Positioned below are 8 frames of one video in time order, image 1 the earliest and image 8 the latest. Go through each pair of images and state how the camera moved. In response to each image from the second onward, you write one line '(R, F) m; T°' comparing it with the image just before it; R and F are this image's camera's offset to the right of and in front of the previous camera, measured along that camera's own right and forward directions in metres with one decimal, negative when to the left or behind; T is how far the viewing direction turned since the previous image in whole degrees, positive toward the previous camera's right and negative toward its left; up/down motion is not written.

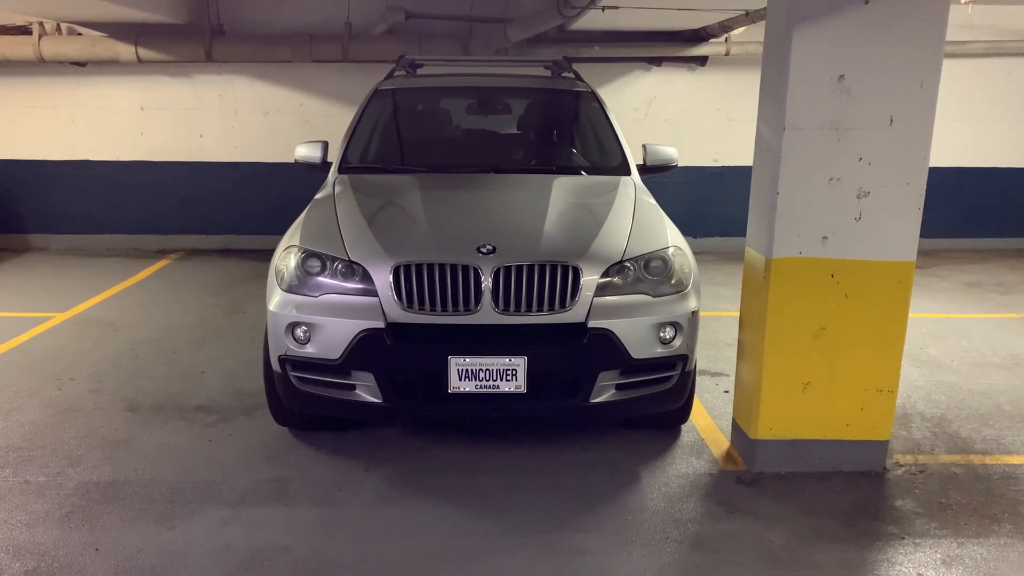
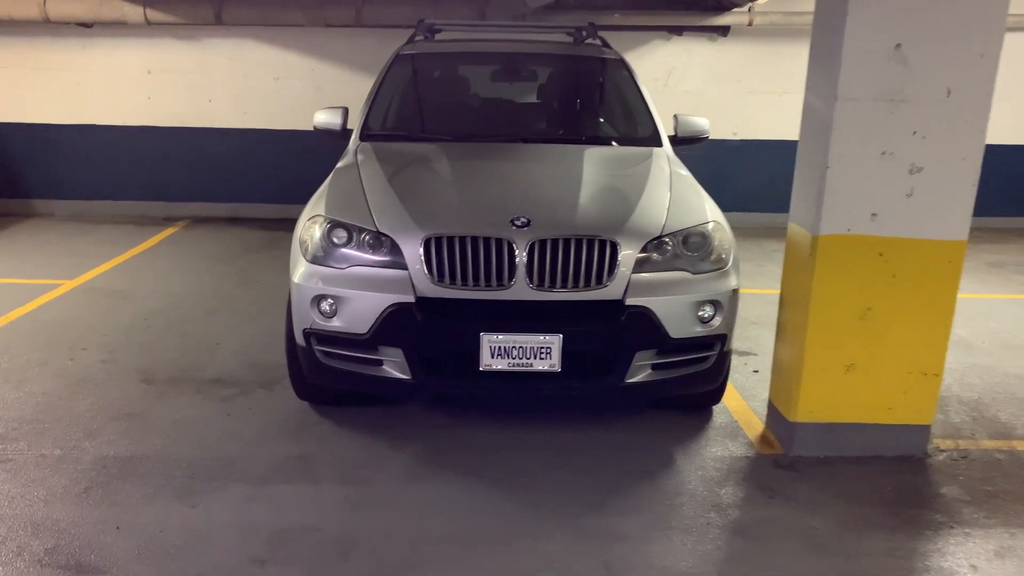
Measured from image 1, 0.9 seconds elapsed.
(-0.1, +0.1) m; 0°
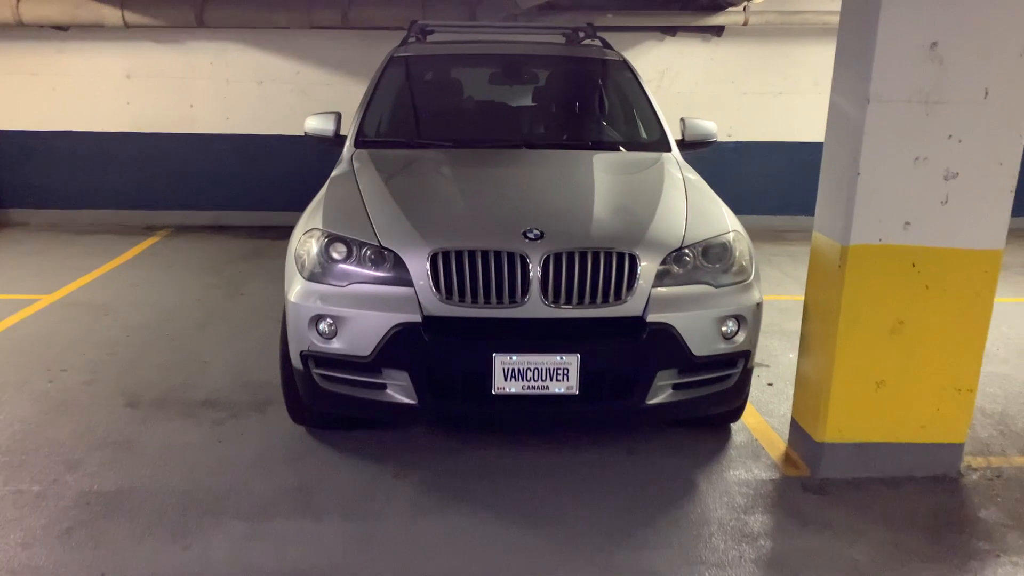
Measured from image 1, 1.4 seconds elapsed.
(-0.1, +0.2) m; +1°
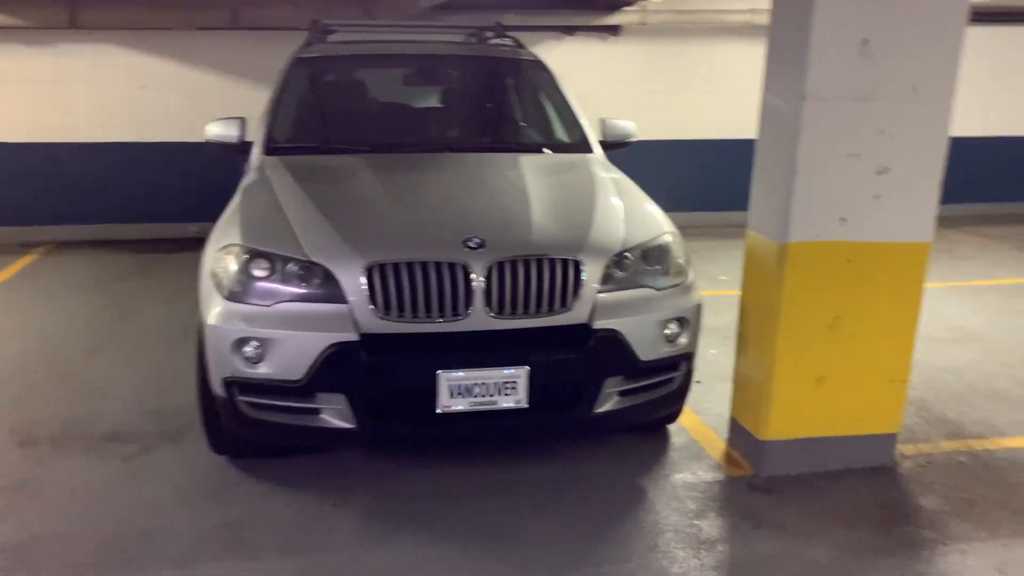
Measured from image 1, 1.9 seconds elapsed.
(-0.2, +0.1) m; +7°
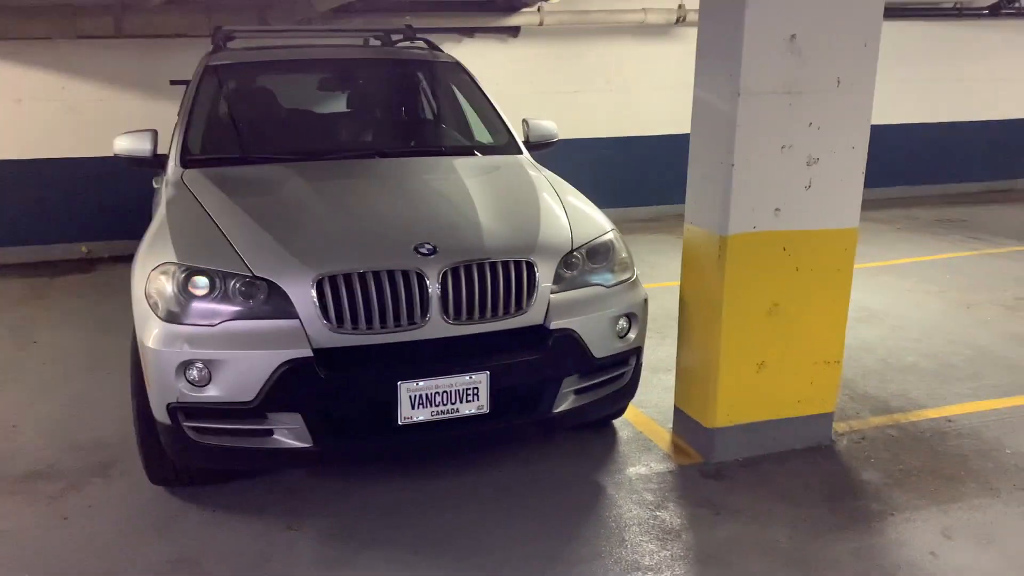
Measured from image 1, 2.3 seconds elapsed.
(-0.2, 0.0) m; +7°
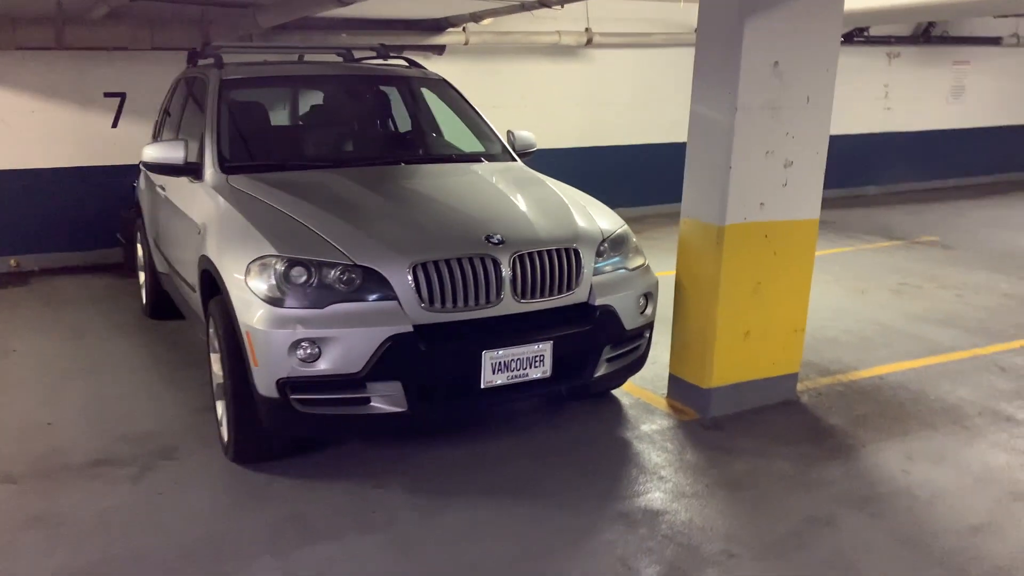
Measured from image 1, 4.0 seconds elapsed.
(-0.7, -0.4) m; +9°
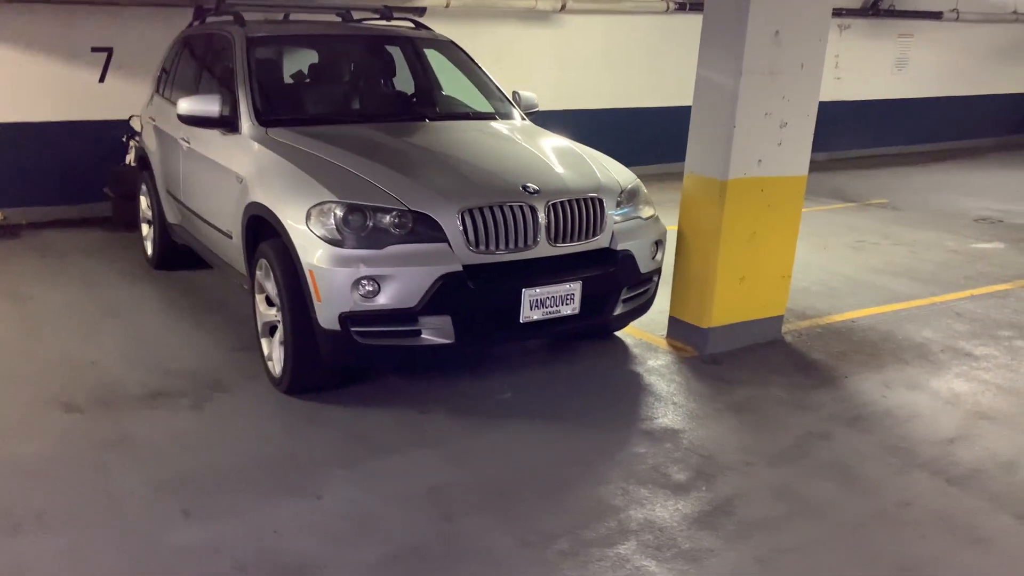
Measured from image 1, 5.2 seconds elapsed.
(-0.4, -0.3) m; +4°
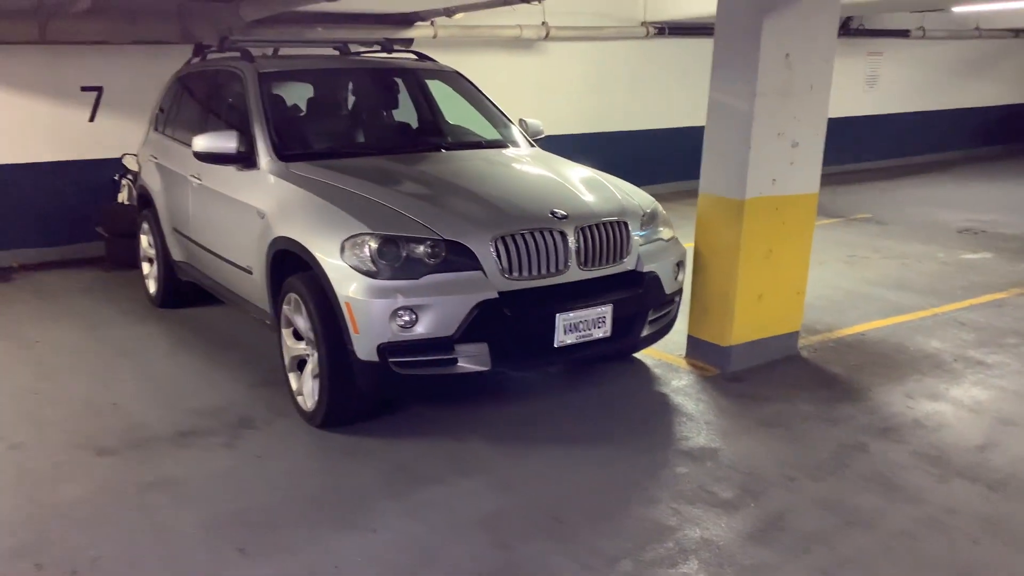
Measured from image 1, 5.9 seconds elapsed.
(-0.2, 0.0) m; +2°
